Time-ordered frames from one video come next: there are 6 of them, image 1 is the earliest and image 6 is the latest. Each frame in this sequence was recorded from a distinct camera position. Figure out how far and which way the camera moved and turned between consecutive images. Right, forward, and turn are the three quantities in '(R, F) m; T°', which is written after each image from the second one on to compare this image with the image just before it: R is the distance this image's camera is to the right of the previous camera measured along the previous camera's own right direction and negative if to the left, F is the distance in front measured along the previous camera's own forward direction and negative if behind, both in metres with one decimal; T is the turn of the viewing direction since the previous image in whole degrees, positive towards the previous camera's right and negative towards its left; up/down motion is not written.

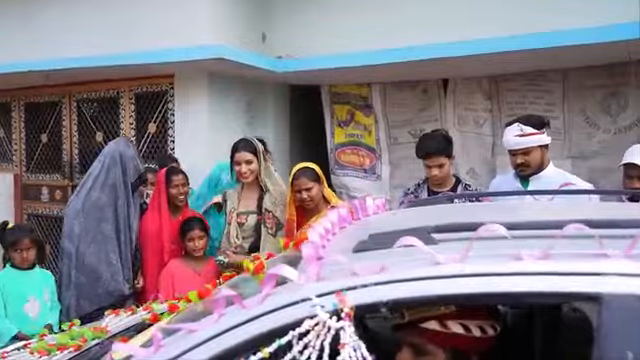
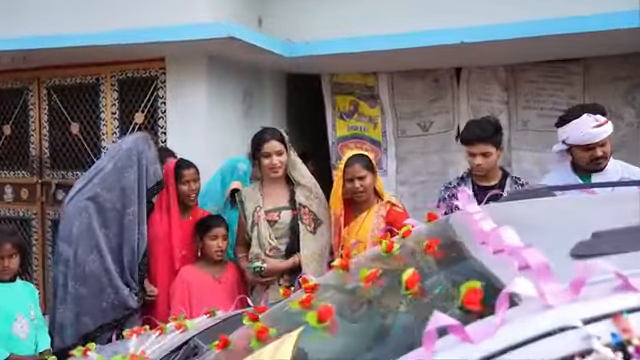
(-0.7, +0.6) m; +6°
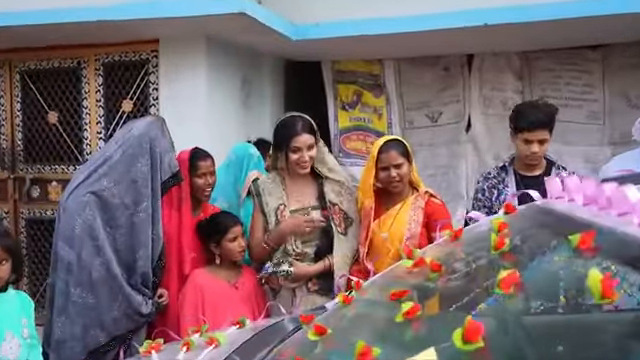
(-0.5, +0.5) m; +4°
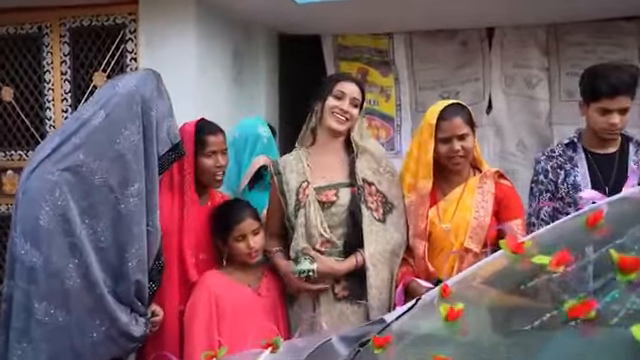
(-0.4, +0.8) m; +4°
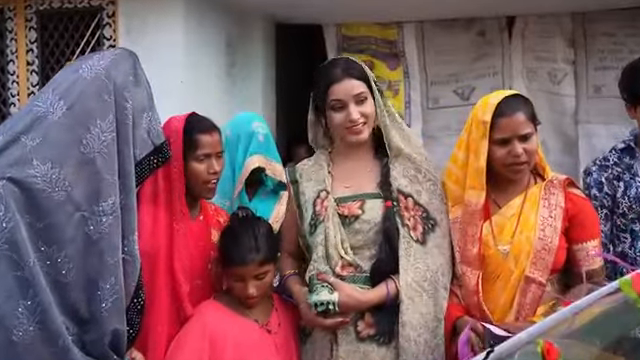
(-0.2, +0.6) m; +2°
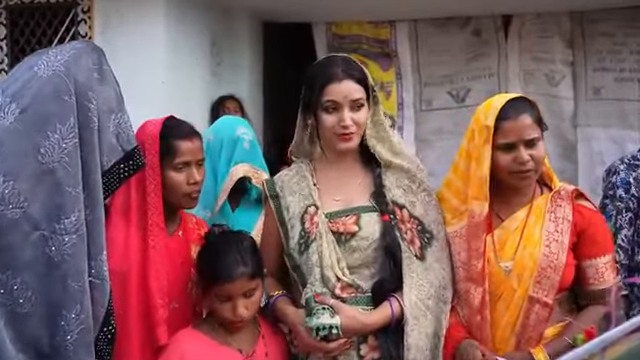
(0.0, +0.2) m; +1°
